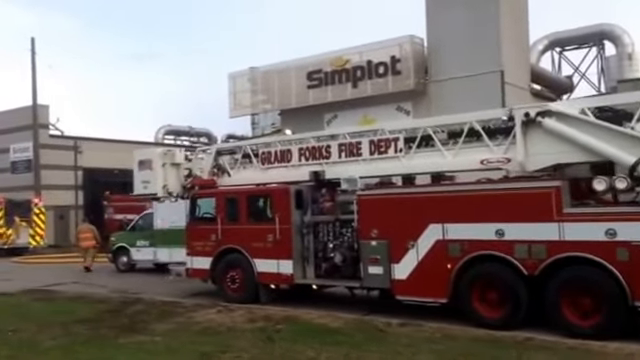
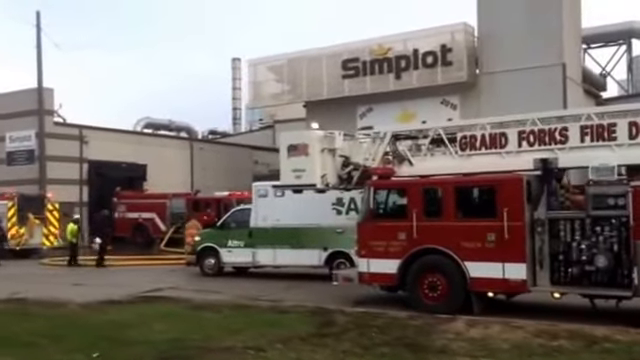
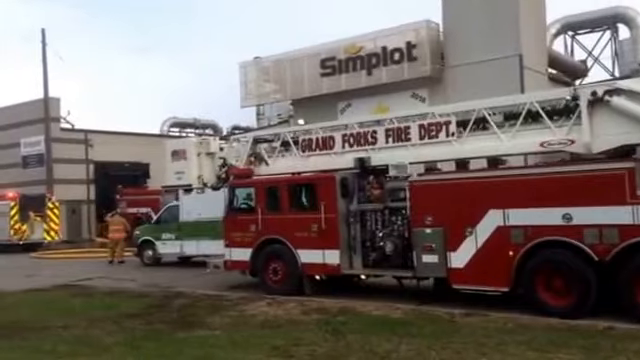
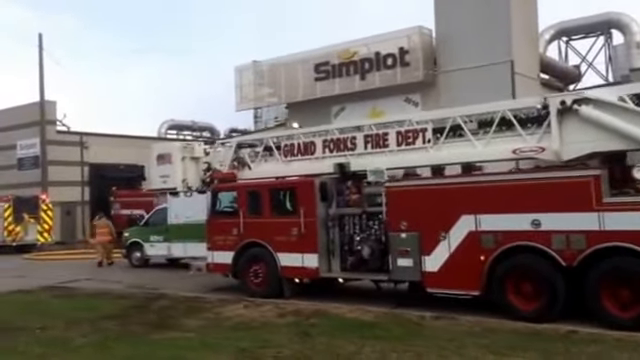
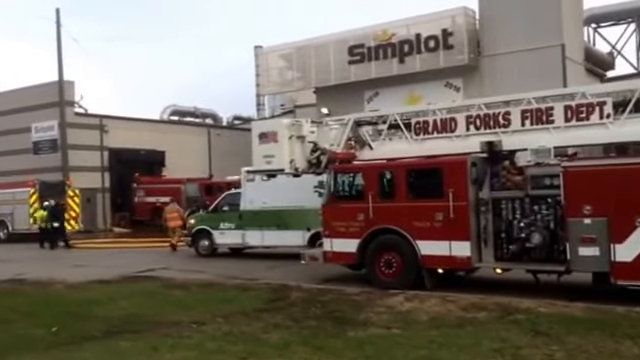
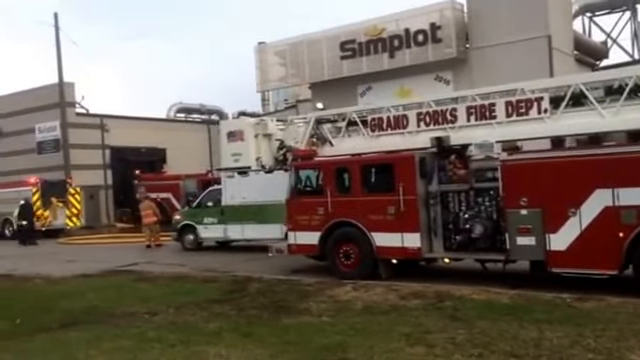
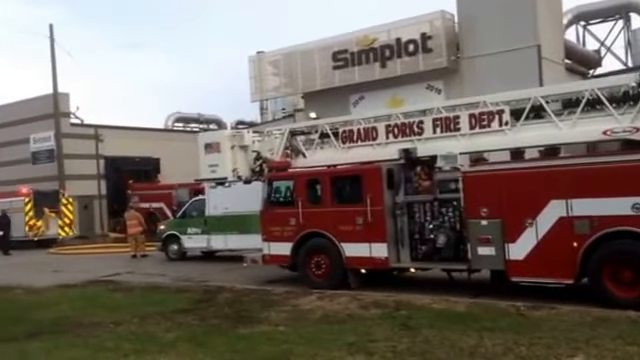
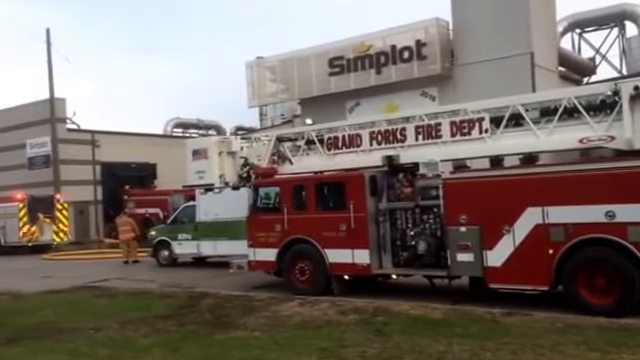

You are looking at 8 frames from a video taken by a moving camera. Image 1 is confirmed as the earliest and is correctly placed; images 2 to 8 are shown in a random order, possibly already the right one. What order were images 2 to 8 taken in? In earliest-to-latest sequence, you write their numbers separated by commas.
4, 3, 8, 7, 6, 5, 2
